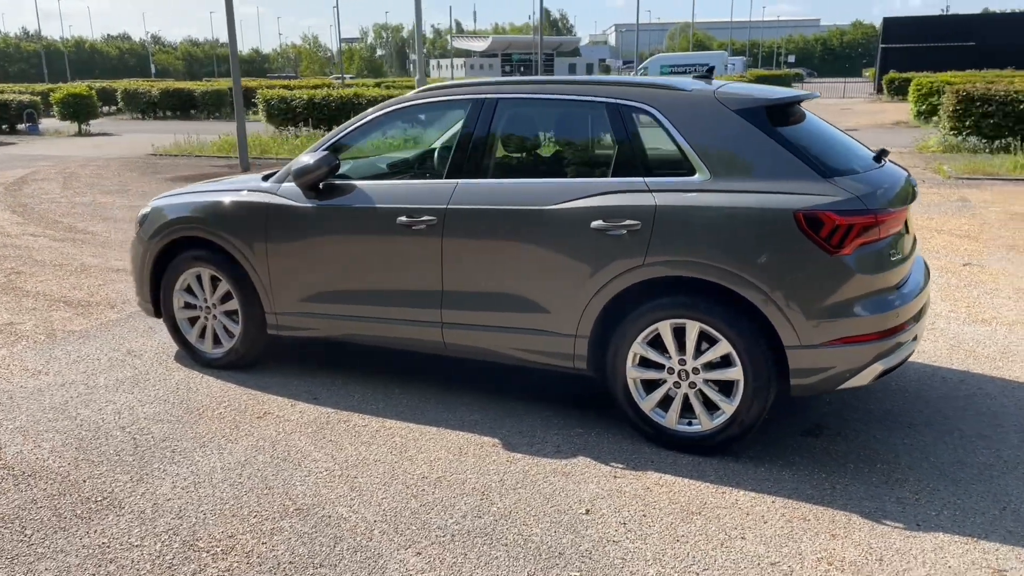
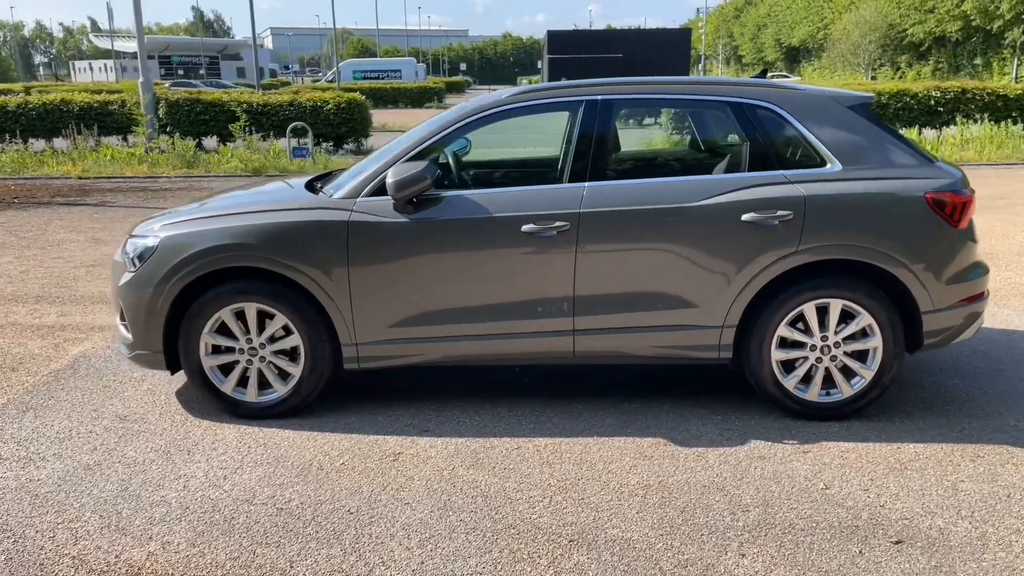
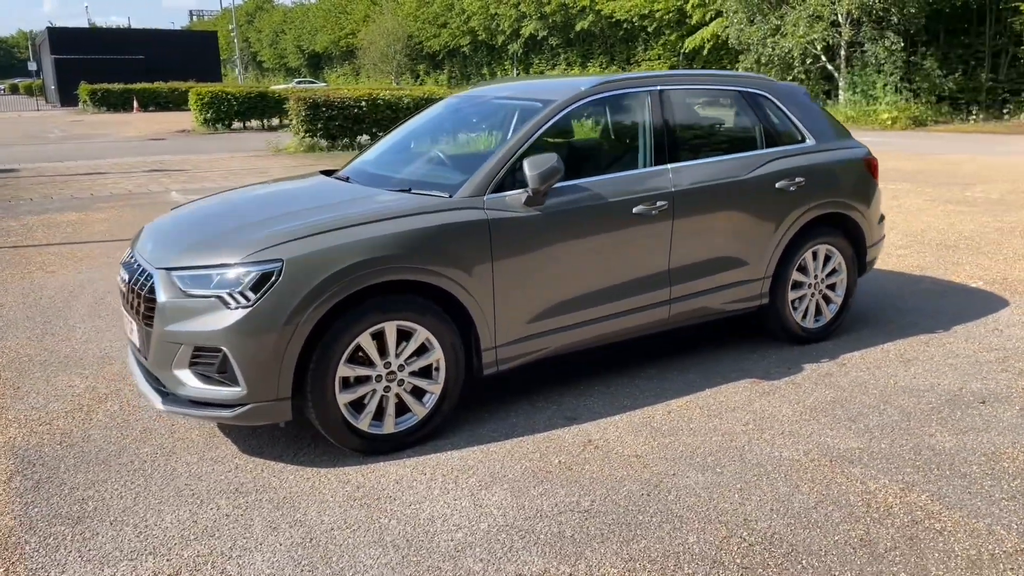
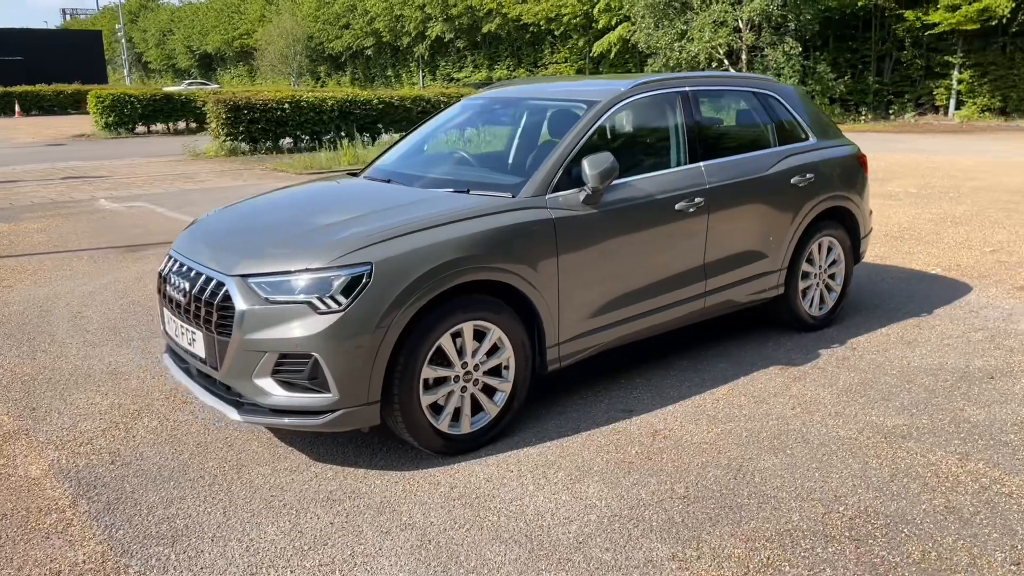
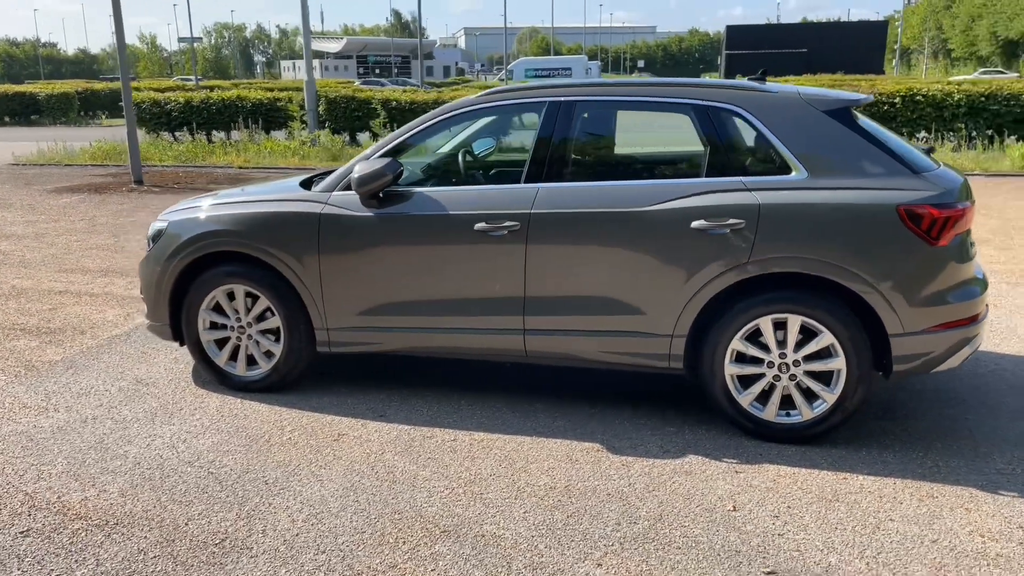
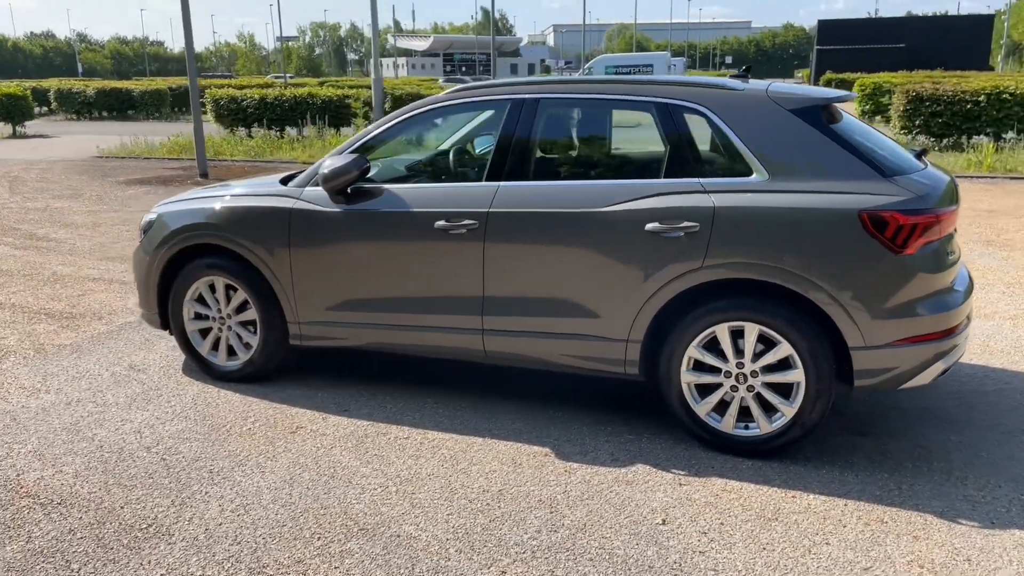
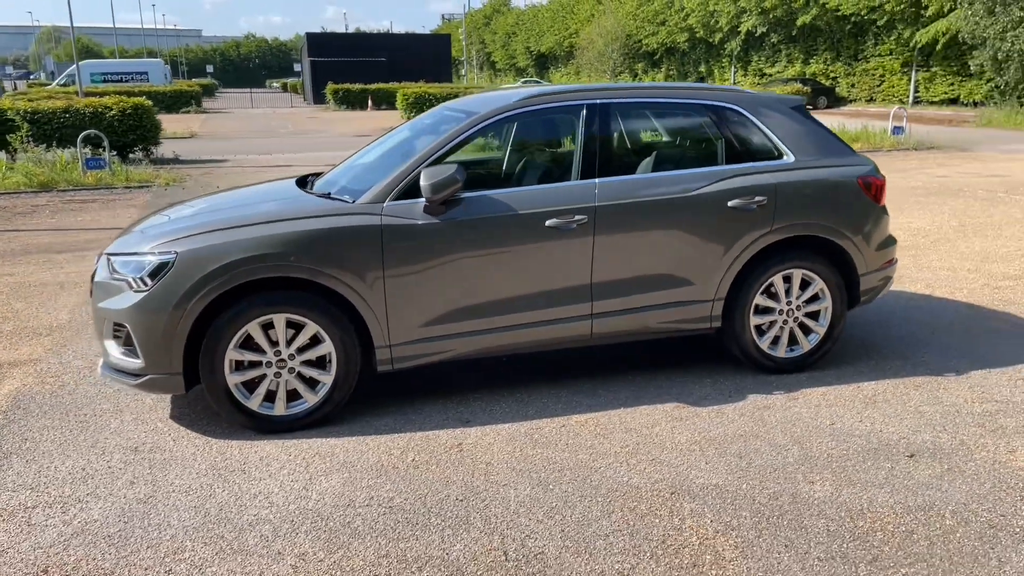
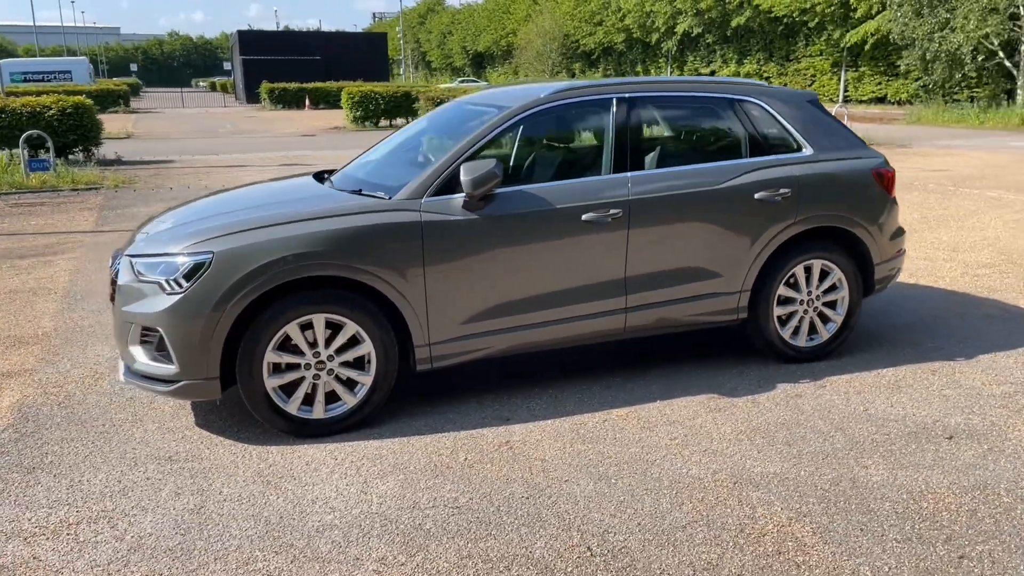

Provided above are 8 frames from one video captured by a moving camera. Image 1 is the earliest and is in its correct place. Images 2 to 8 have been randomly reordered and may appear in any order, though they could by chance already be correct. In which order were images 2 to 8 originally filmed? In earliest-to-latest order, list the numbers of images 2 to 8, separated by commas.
6, 5, 2, 7, 8, 3, 4
